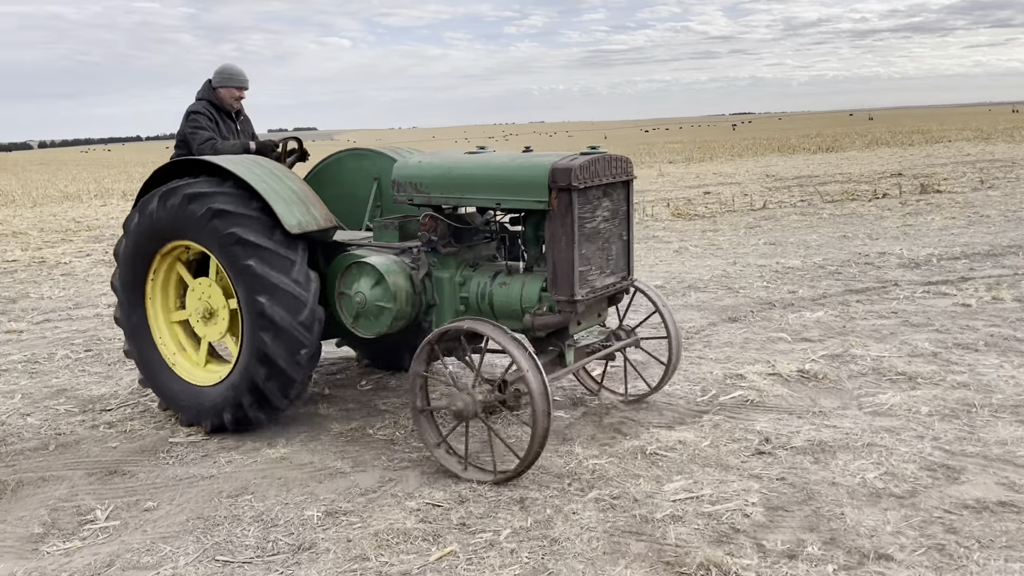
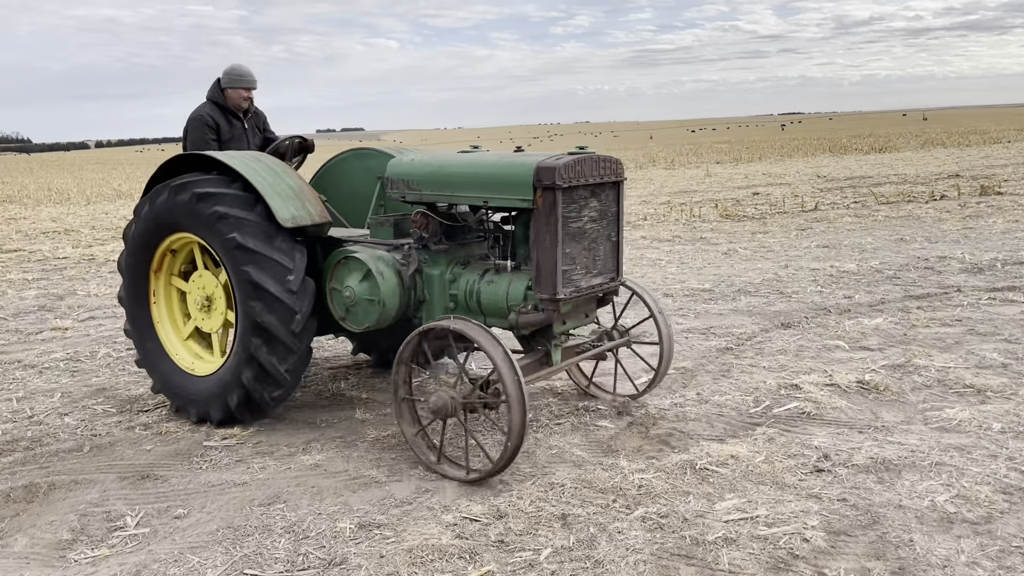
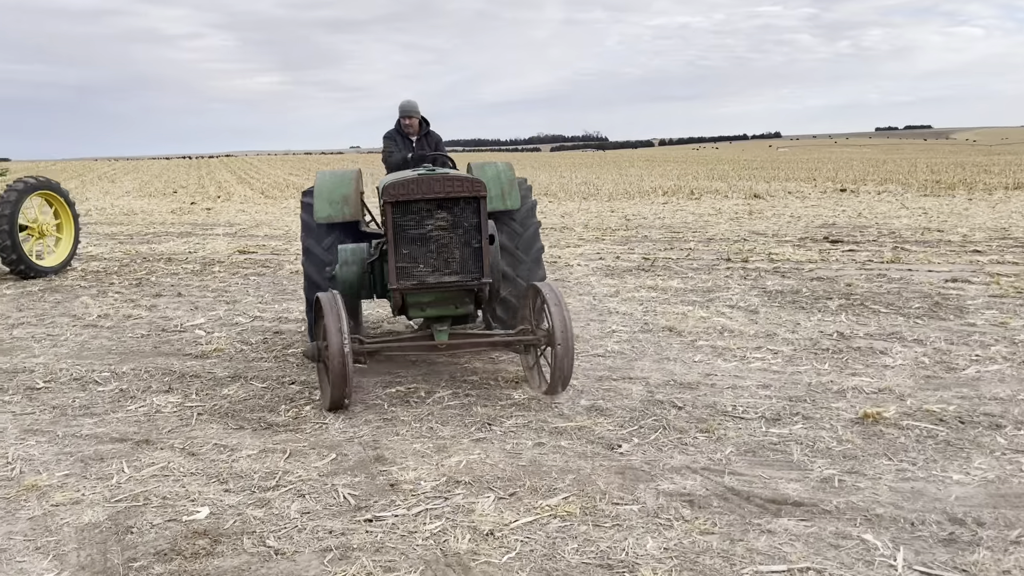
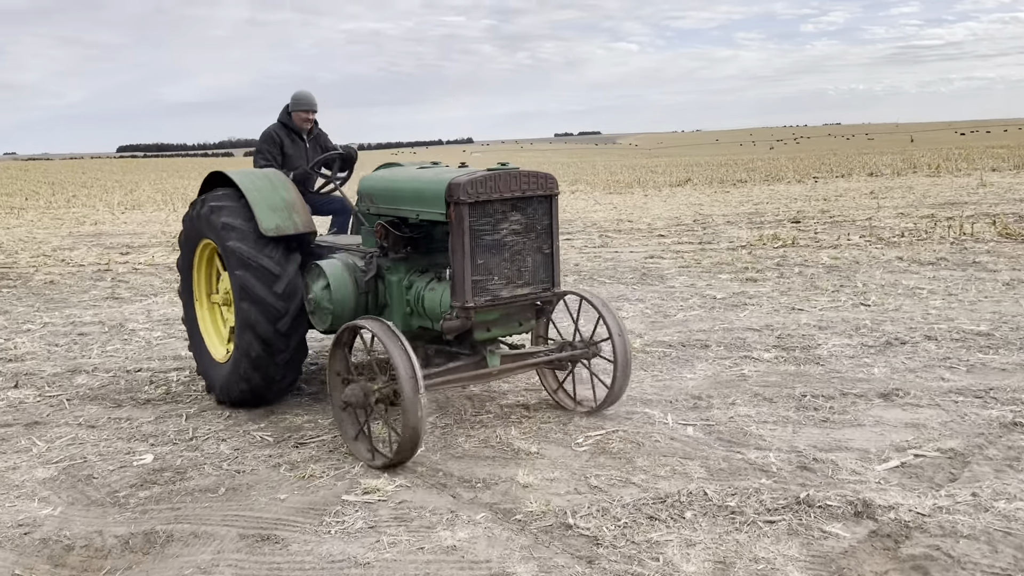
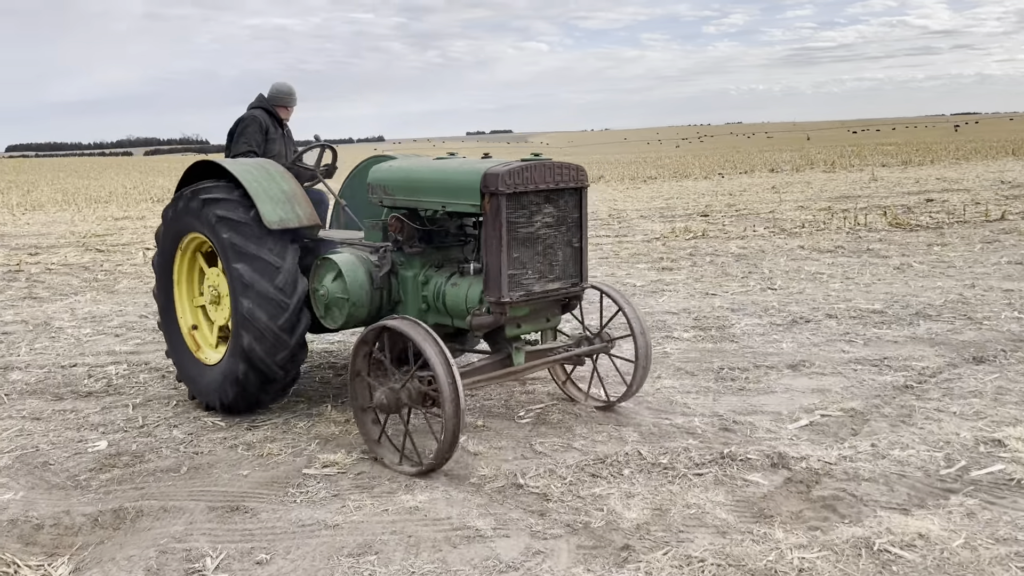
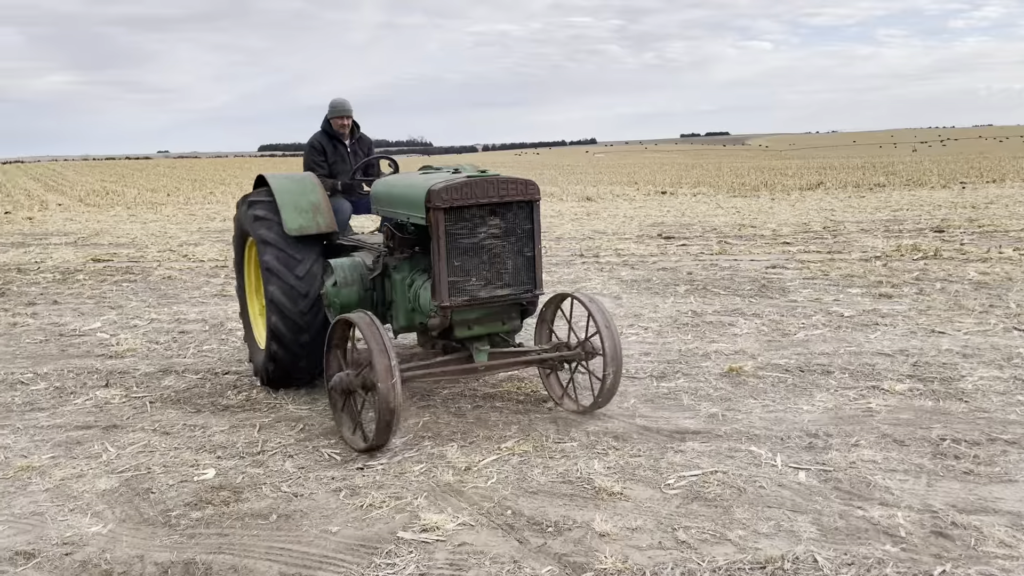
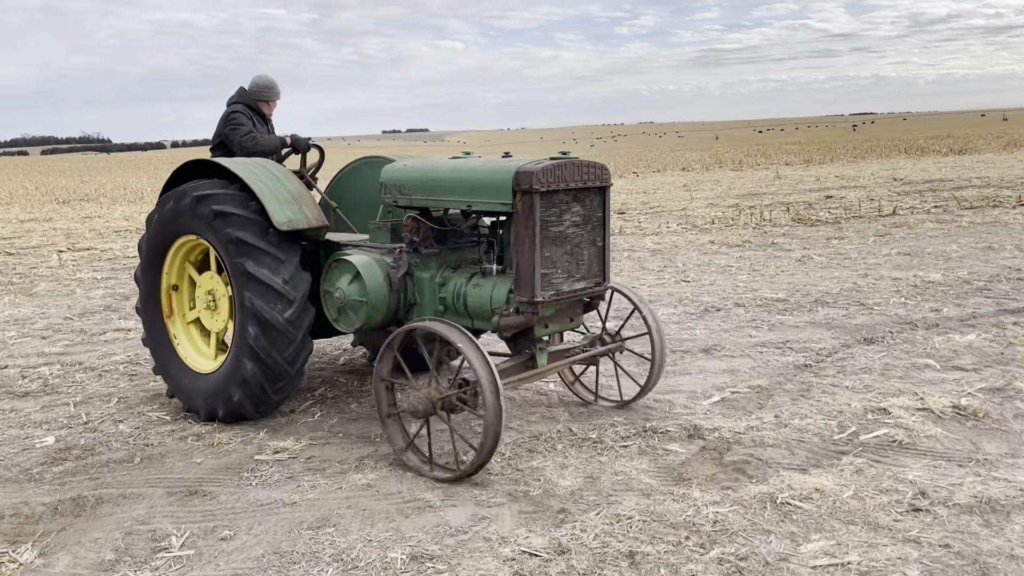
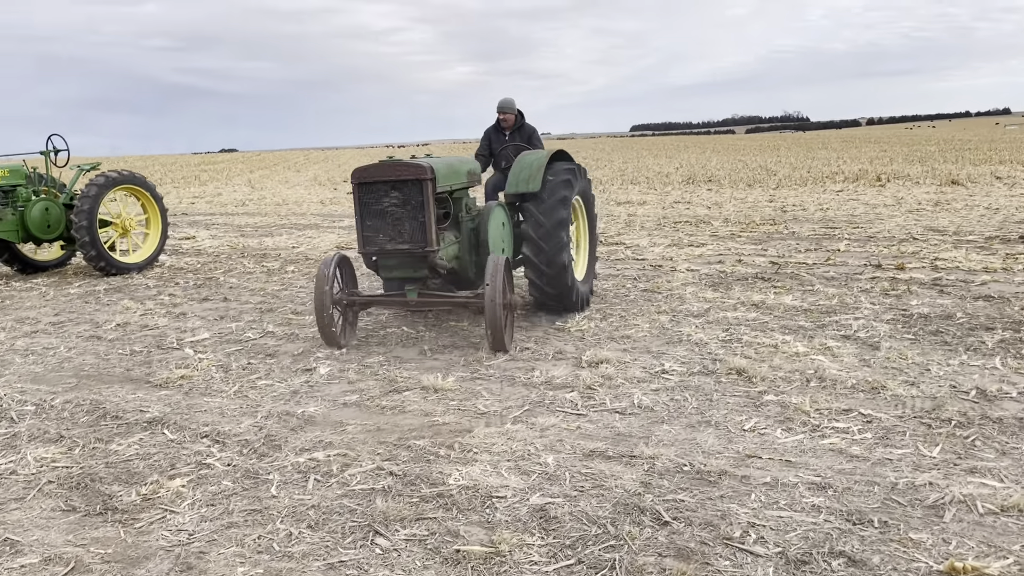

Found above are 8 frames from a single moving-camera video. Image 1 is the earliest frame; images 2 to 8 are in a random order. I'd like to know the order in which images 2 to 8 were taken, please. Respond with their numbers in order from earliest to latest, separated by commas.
2, 7, 5, 4, 6, 3, 8
